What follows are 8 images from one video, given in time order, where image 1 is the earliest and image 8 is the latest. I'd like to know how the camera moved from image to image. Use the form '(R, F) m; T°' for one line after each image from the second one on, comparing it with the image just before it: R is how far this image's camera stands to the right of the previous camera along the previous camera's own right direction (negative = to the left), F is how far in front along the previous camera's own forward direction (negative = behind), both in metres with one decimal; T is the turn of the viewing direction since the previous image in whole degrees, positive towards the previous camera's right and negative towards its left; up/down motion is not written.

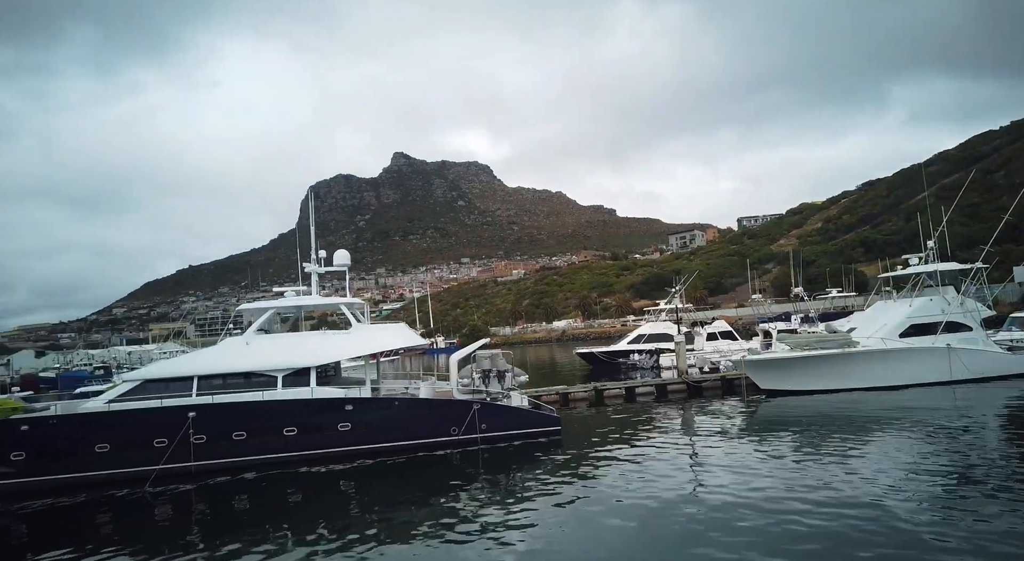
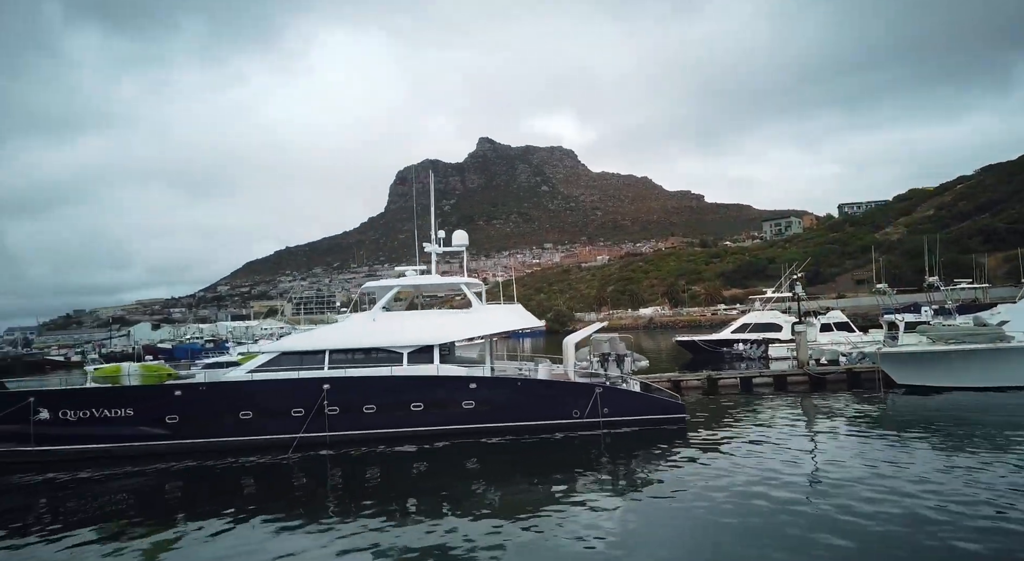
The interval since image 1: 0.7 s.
(-1.2, +0.3) m; -7°
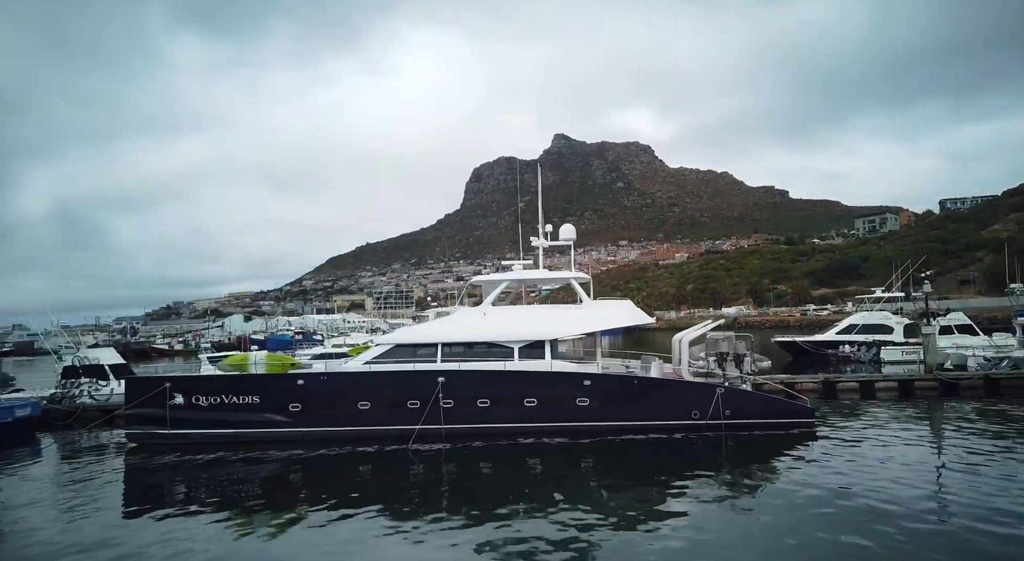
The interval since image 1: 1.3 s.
(-1.1, +0.3) m; -7°
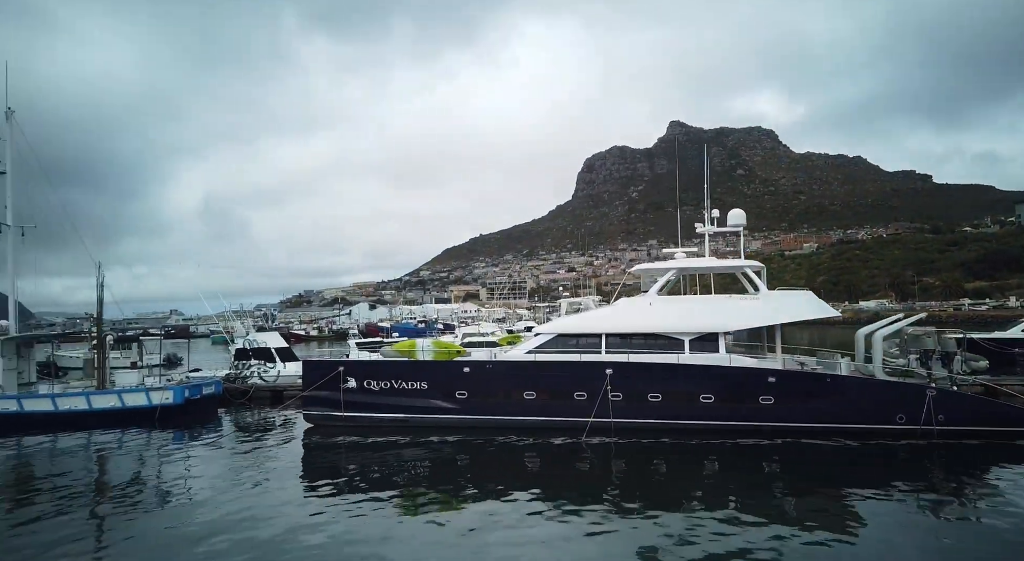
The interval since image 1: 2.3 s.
(-1.5, +0.4) m; -10°
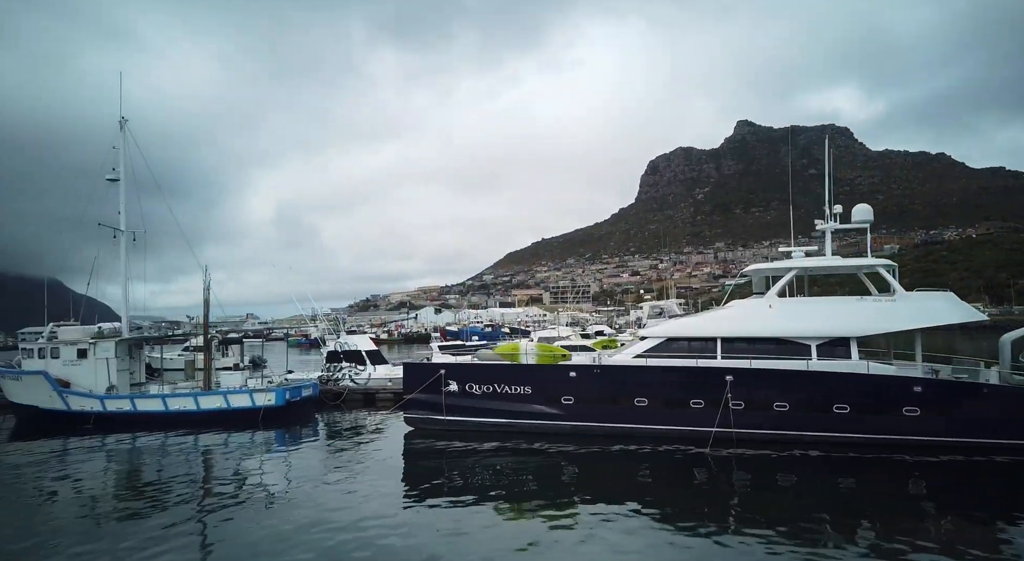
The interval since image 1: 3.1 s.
(-1.2, +0.4) m; -5°
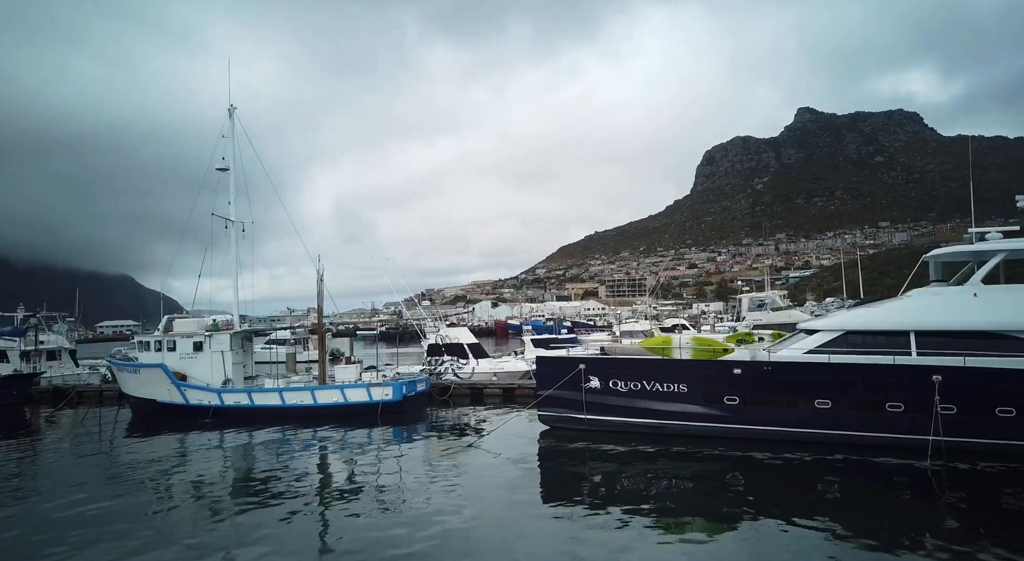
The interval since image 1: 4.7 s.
(-2.5, +1.0) m; -4°
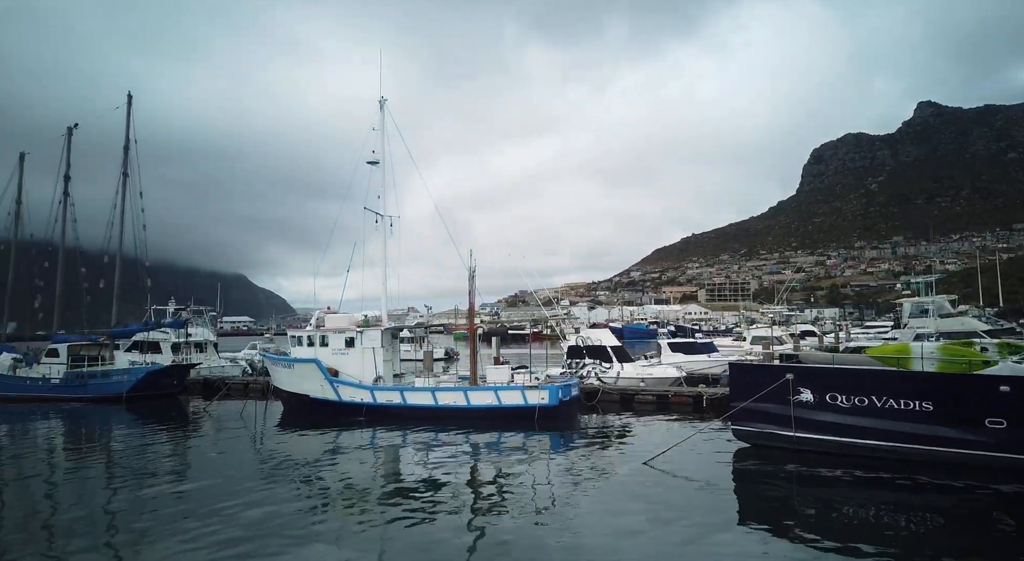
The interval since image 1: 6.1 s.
(-2.4, +1.2) m; -8°
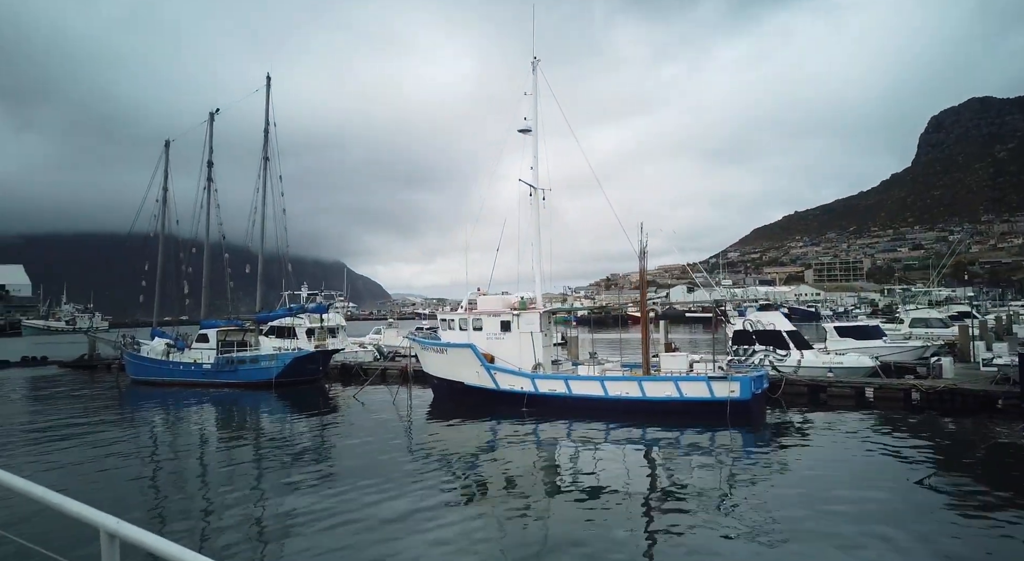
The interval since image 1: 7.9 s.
(-2.7, +1.6) m; -7°
